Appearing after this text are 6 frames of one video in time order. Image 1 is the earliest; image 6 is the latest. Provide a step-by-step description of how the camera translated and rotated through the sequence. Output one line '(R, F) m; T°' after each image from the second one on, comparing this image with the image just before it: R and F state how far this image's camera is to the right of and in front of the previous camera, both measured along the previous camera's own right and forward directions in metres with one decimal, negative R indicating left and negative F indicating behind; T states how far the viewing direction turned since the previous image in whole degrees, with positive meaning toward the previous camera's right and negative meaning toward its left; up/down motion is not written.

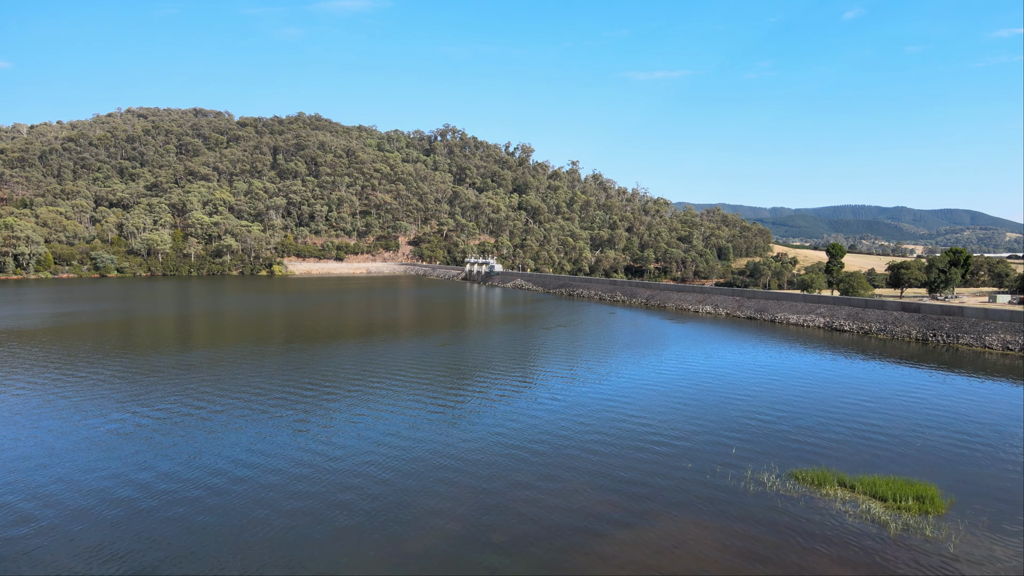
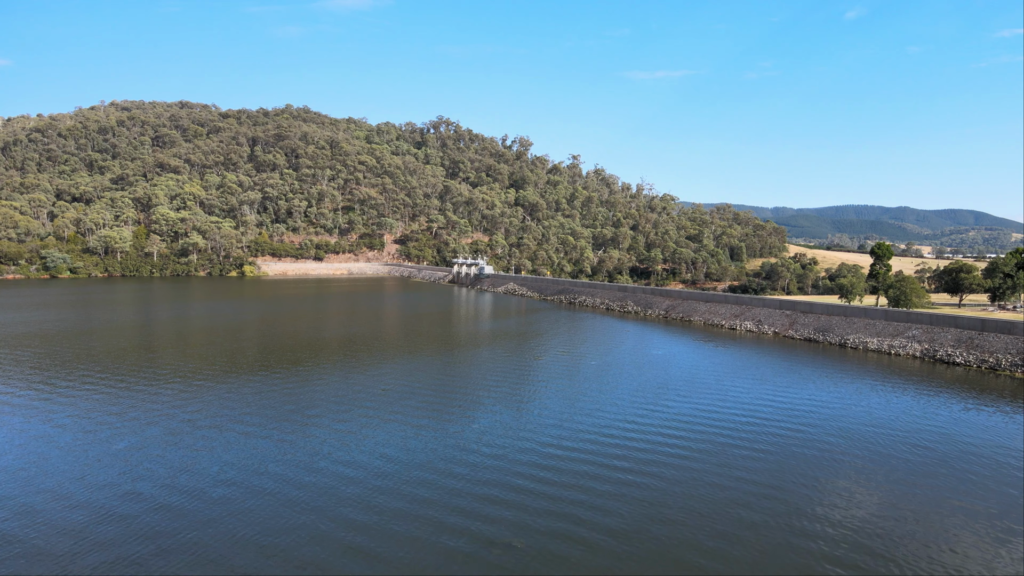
(+0.9, +8.4) m; 0°
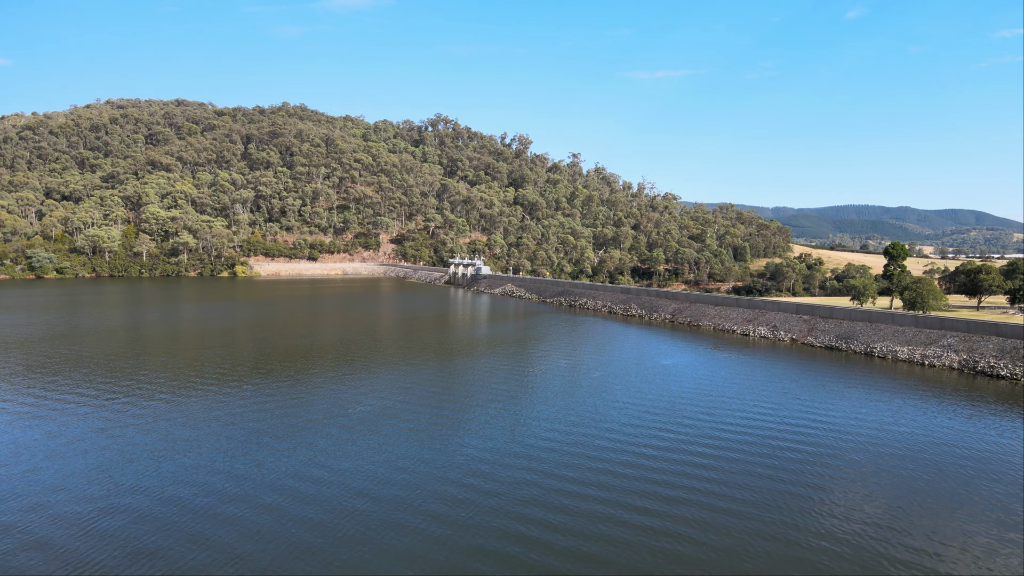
(+0.2, +2.1) m; 0°
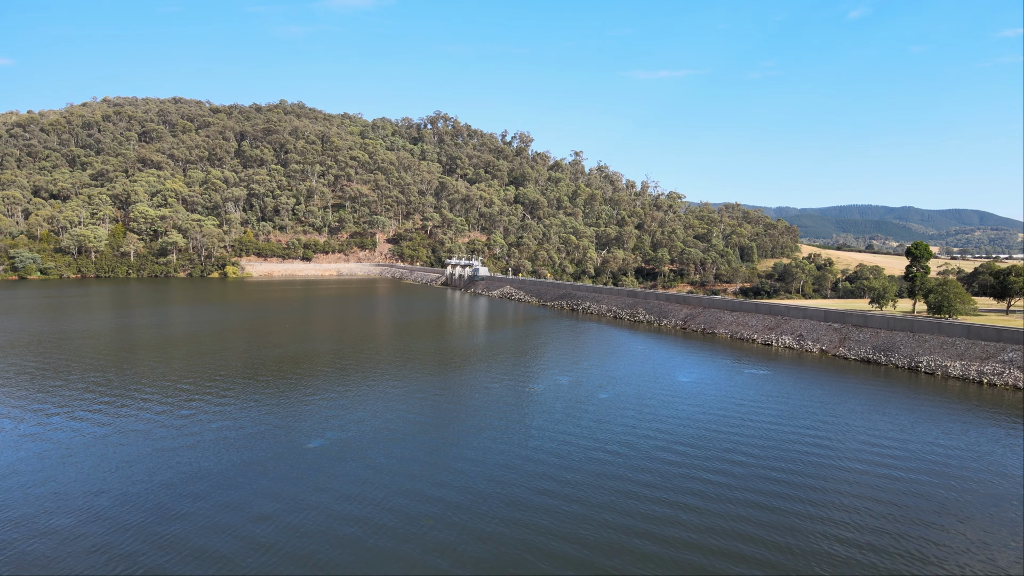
(+0.3, +2.7) m; 0°
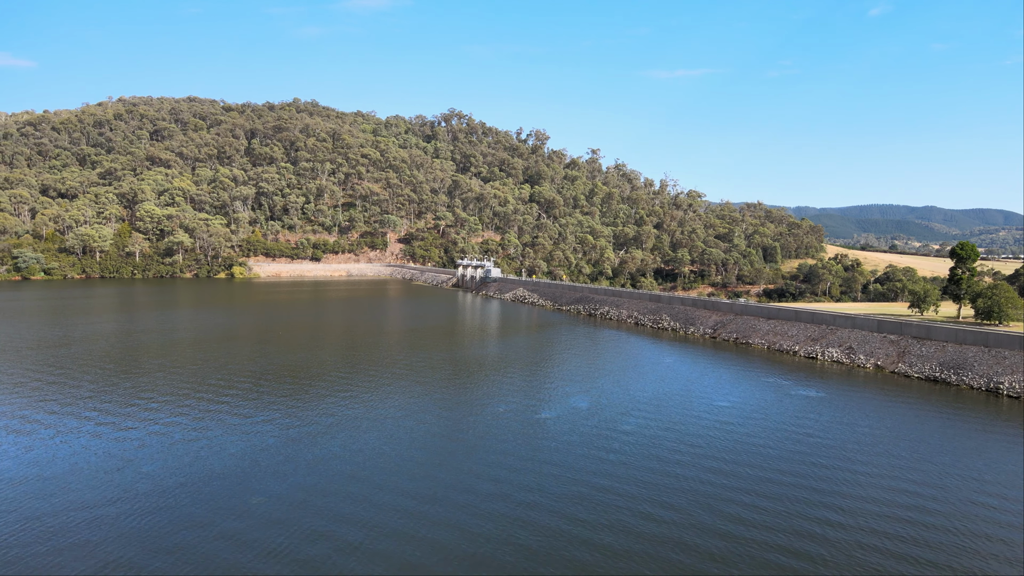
(0.0, +2.4) m; -1°
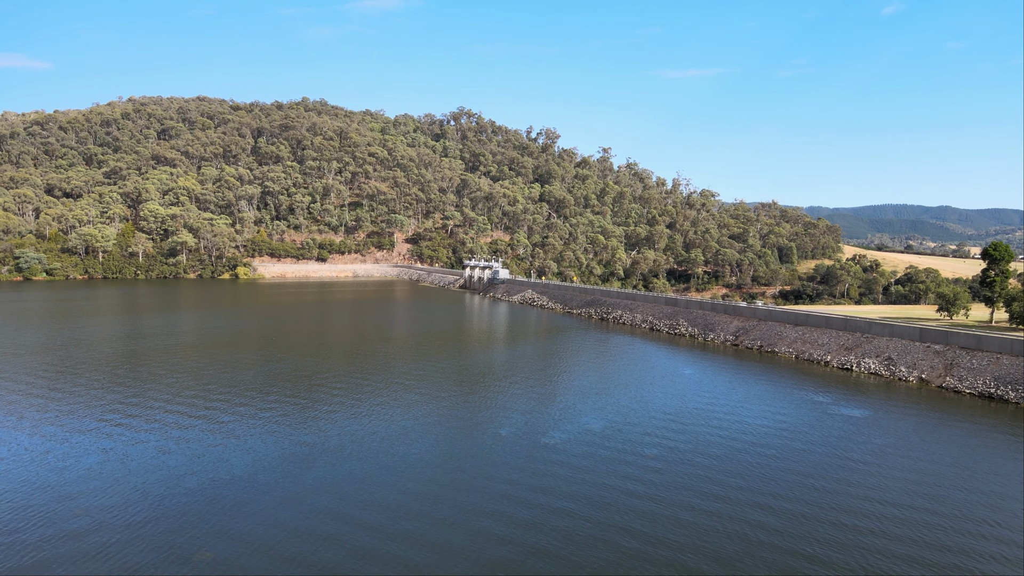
(0.0, +1.5) m; -1°
